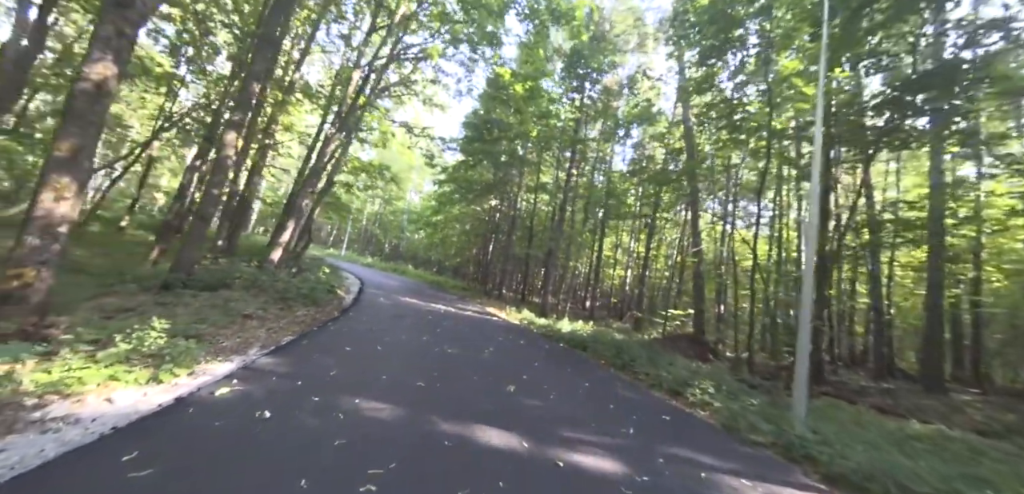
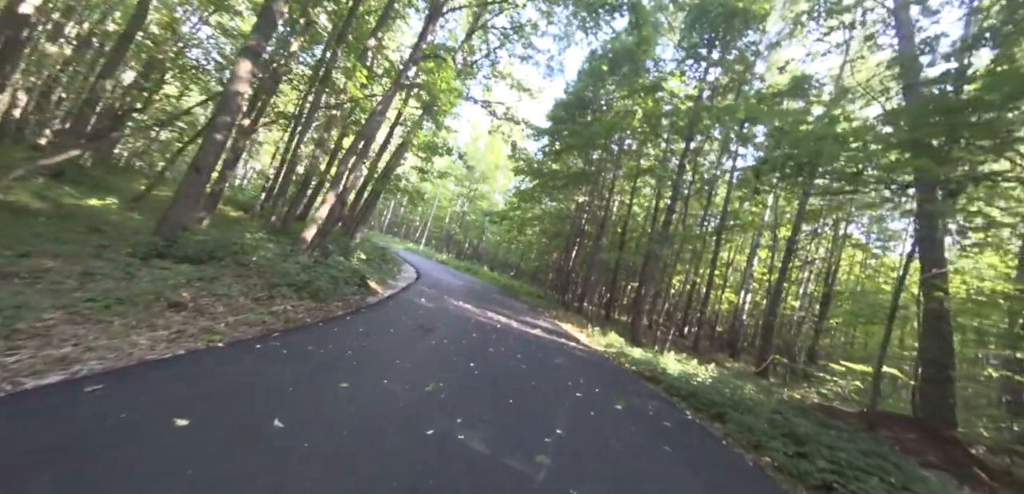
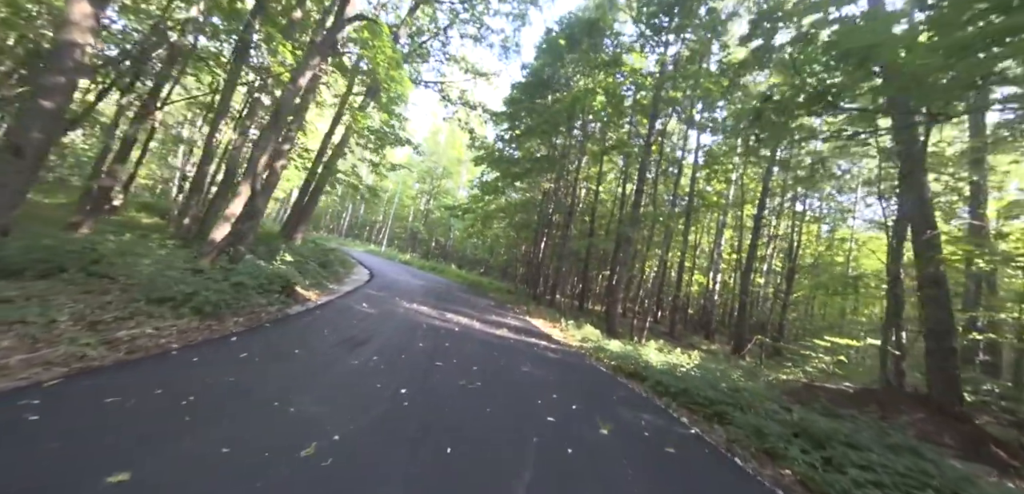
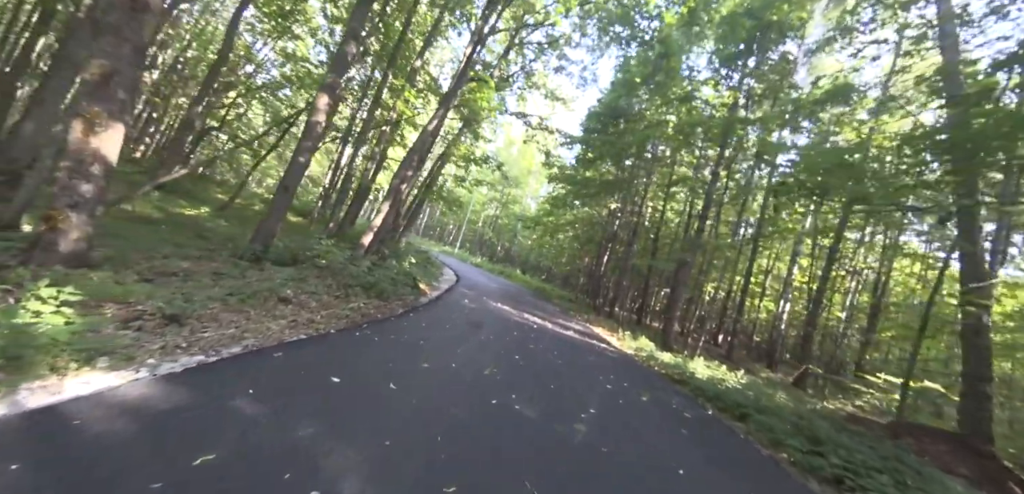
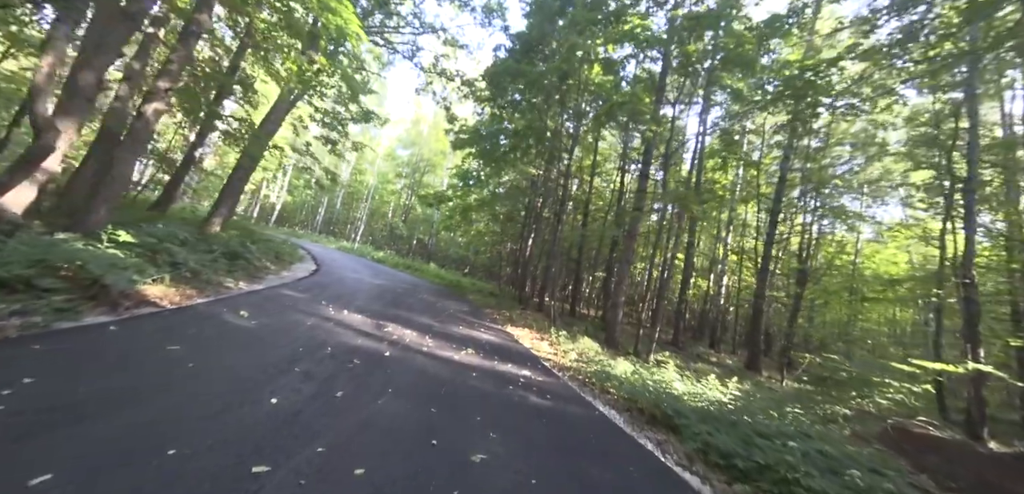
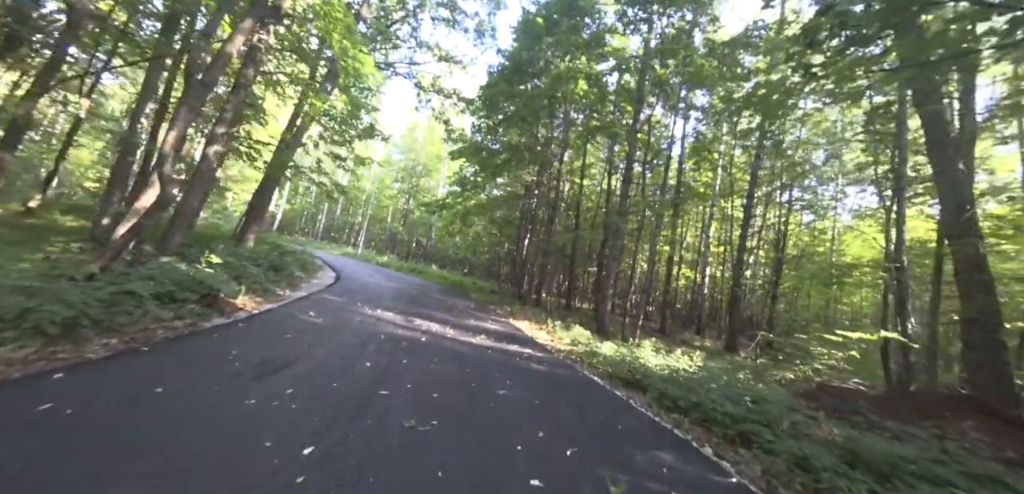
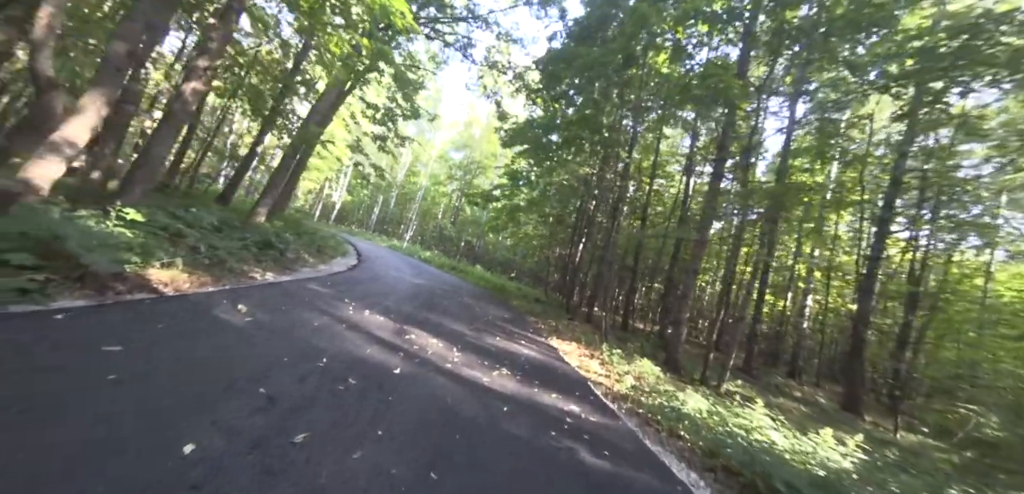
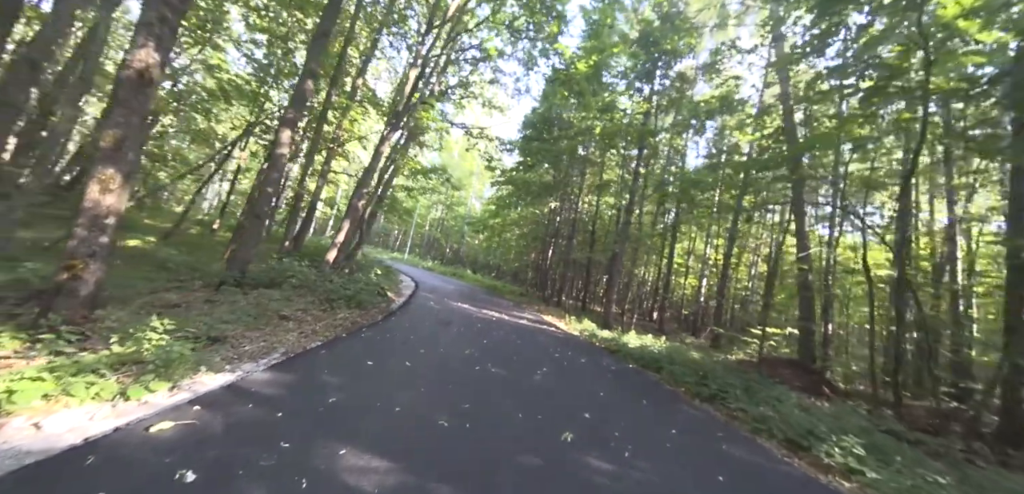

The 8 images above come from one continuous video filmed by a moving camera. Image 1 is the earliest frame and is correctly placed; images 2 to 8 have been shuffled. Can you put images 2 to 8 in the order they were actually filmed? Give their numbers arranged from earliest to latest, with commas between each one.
8, 4, 2, 3, 6, 5, 7
